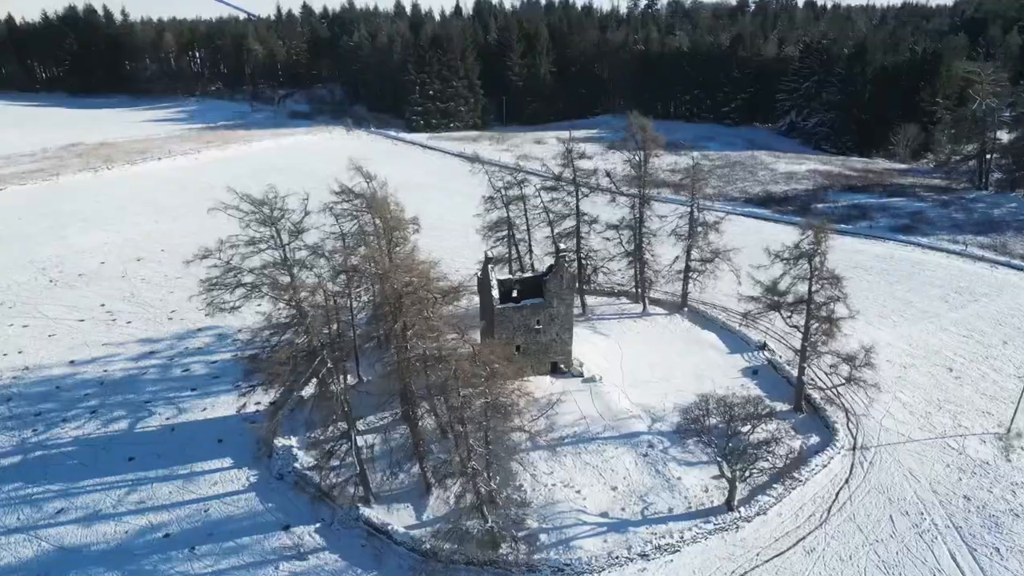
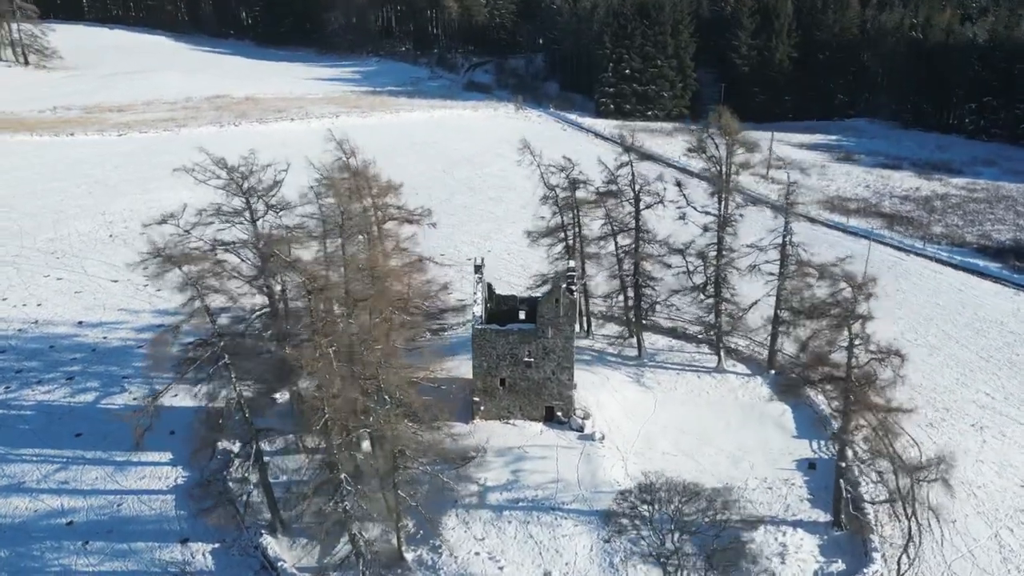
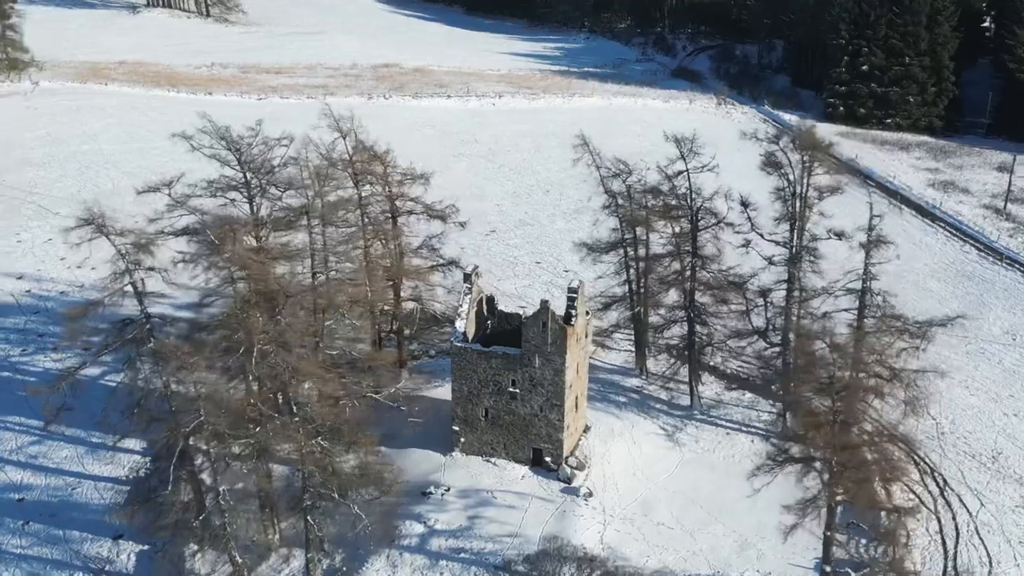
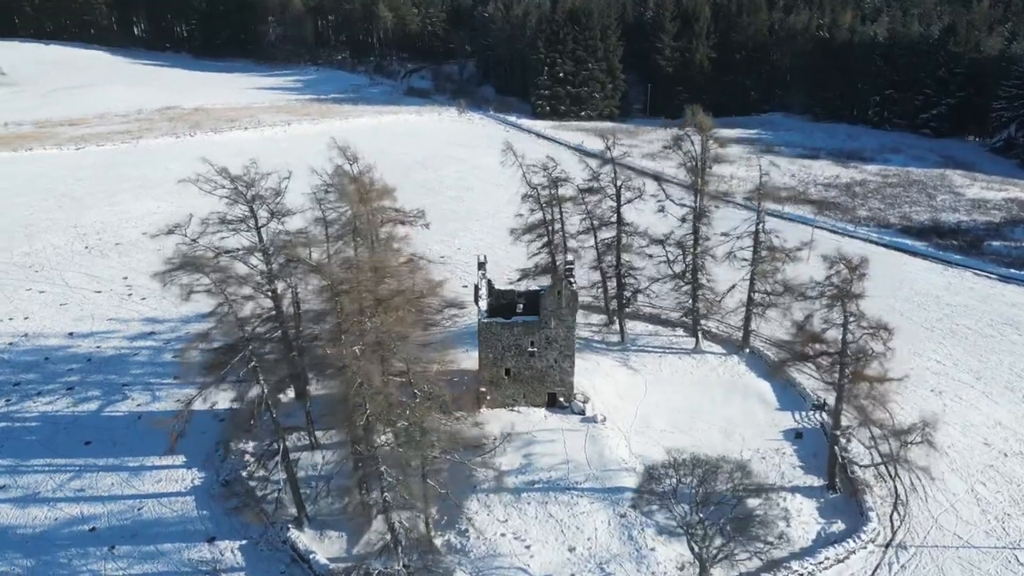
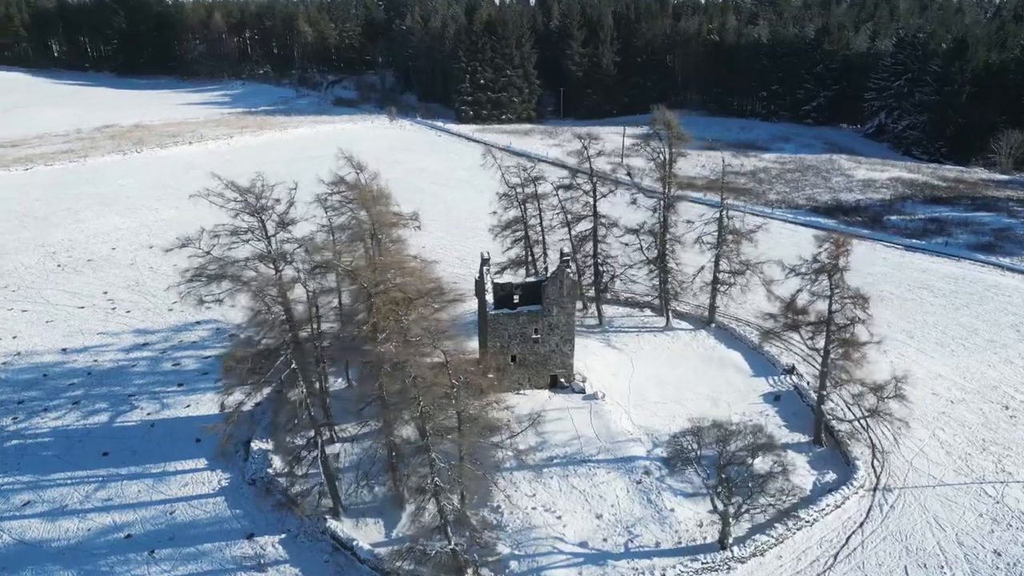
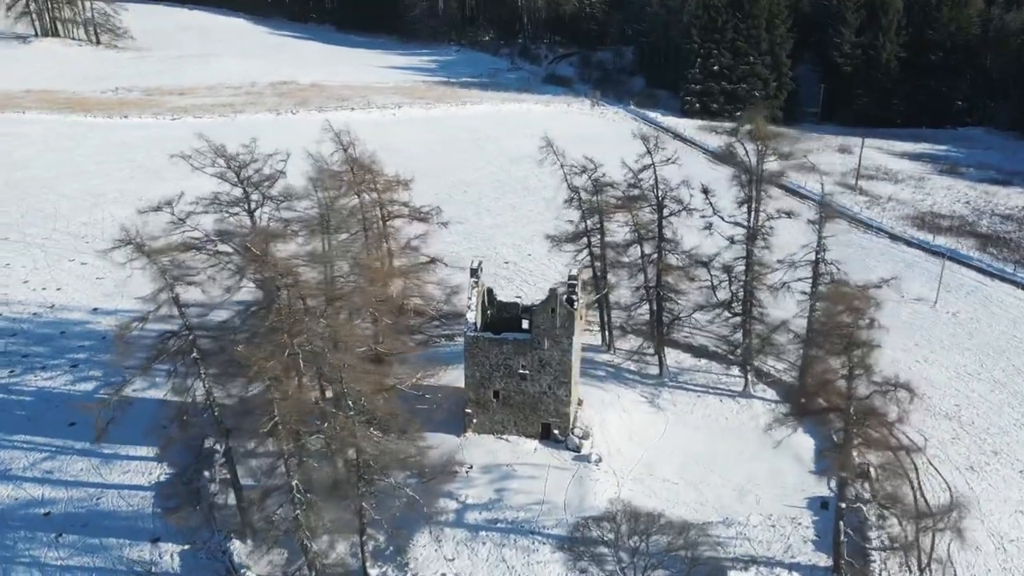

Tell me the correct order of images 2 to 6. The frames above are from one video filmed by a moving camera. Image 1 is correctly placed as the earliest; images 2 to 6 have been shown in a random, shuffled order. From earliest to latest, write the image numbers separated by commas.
5, 4, 2, 6, 3
